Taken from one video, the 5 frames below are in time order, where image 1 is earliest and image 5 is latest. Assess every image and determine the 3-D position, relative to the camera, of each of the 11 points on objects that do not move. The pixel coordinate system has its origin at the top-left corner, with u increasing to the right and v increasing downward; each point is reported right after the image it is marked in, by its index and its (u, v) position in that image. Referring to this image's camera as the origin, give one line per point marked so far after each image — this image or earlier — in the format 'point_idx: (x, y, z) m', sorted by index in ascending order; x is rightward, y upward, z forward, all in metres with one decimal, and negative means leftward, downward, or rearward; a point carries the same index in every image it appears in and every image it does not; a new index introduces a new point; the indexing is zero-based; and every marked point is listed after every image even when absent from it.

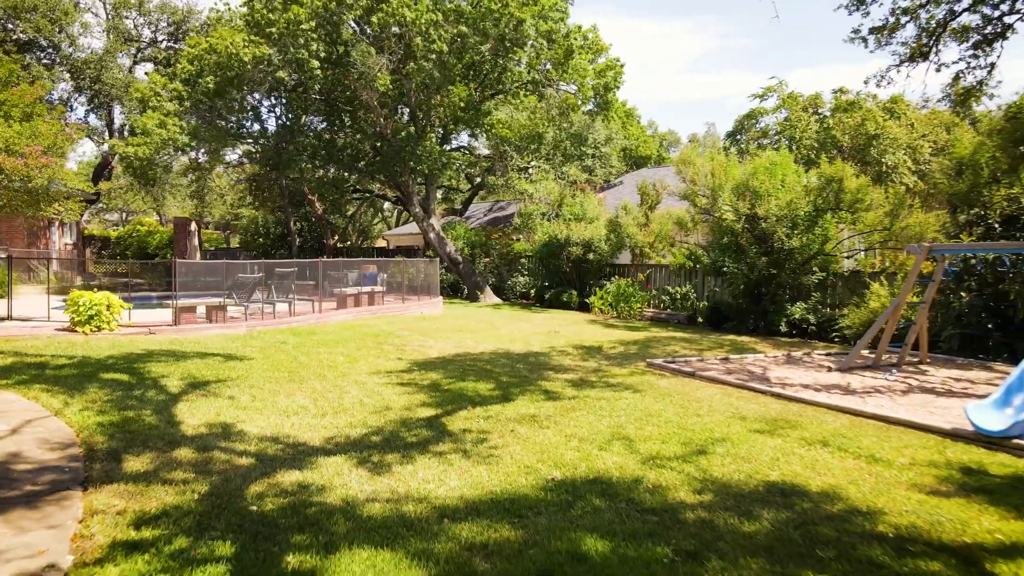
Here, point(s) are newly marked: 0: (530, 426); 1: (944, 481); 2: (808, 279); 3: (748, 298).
0: (+0.2, -1.1, +5.6) m
1: (+2.8, -1.2, +4.4) m
2: (+5.6, +0.2, +12.9) m
3: (+4.8, -0.2, +13.9) m
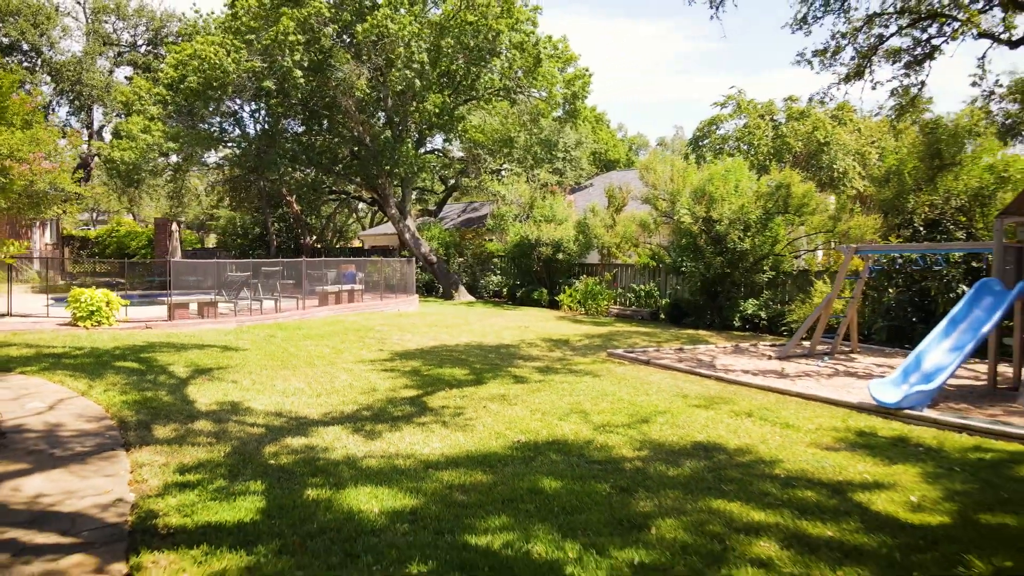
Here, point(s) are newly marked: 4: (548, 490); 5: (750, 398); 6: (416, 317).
0: (-0.1, -1.1, +6.4) m
1: (+2.6, -1.2, +5.3) m
2: (+5.1, +0.2, +14.0) m
3: (+4.2, -0.1, +14.9) m
4: (+0.2, -1.2, +4.0) m
5: (+2.4, -1.1, +6.9) m
6: (-2.1, -0.6, +14.8) m
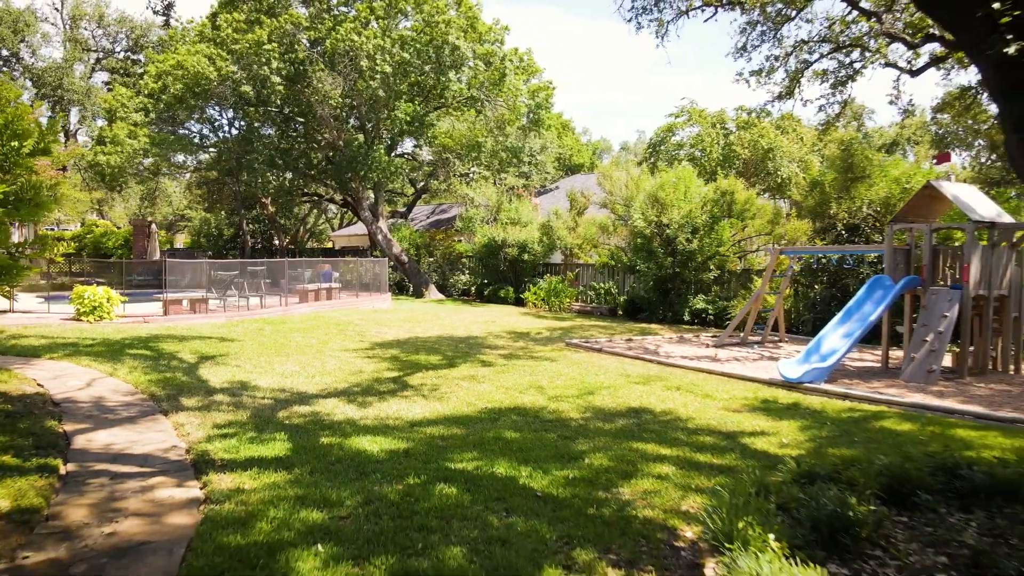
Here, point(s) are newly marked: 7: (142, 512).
0: (-0.5, -1.0, +7.6) m
1: (+2.3, -1.1, +6.6) m
2: (+4.4, +0.3, +15.3) m
3: (+3.4, -0.1, +16.3) m
4: (0.0, -1.1, +5.1) m
5: (+2.0, -1.1, +8.2) m
6: (-2.8, -0.6, +15.8) m
7: (-1.9, -1.1, +3.5) m
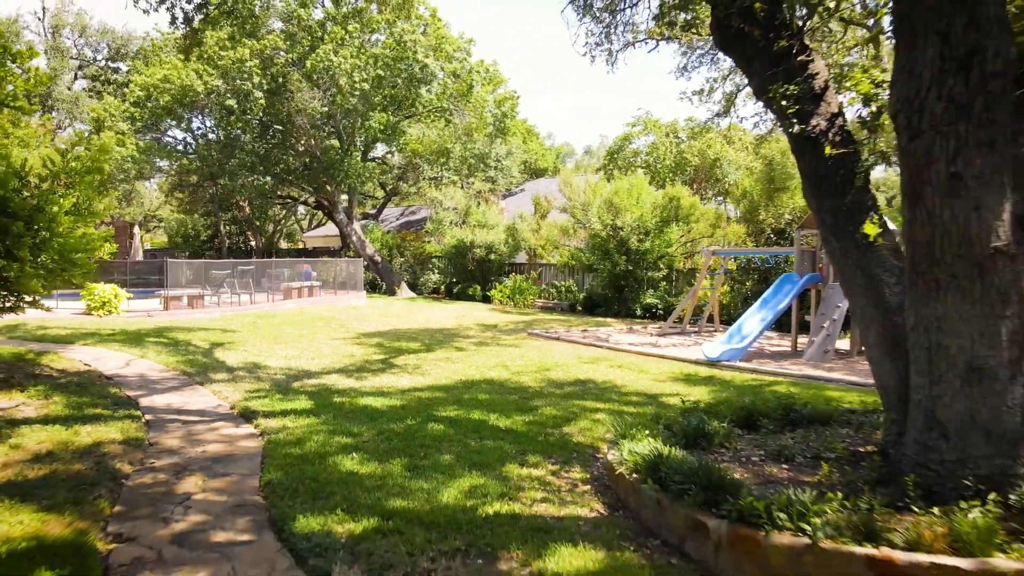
0: (-0.9, -1.0, +9.0) m
1: (+1.9, -1.1, +8.2) m
2: (+3.6, +0.3, +17.0) m
3: (+2.6, 0.0, +17.9) m
4: (-0.3, -1.1, +6.6) m
5: (+1.6, -1.0, +9.7) m
6: (-3.6, -0.5, +17.1) m
7: (-2.1, -1.1, +4.9) m
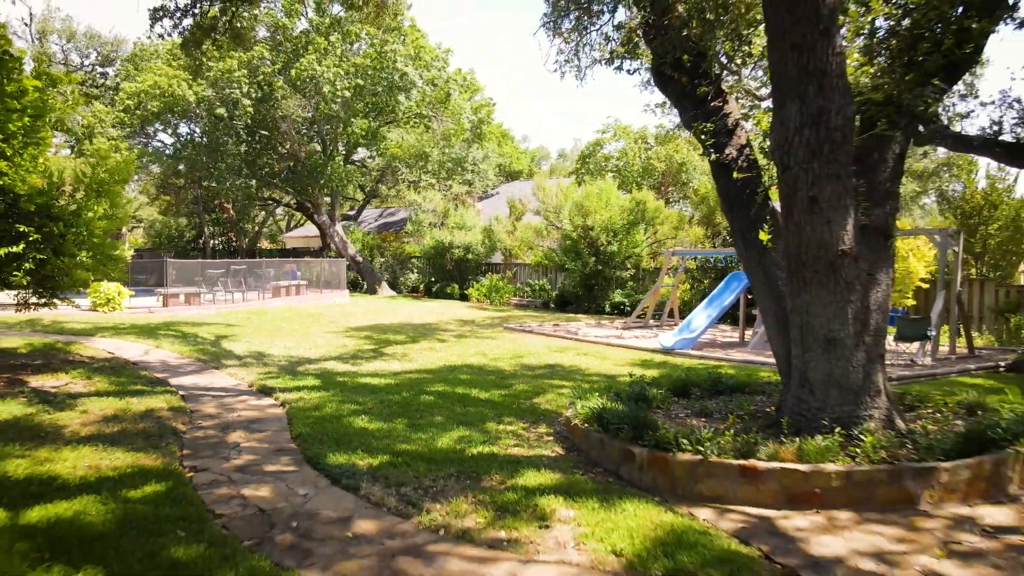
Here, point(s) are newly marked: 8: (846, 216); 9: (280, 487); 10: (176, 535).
0: (-1.2, -0.9, +10.1) m
1: (+1.6, -1.0, +9.3) m
2: (+2.9, +0.4, +18.2) m
3: (+2.0, 0.0, +19.1) m
4: (-0.6, -1.0, +7.7) m
5: (+1.2, -0.9, +10.9) m
6: (-4.3, -0.5, +18.1) m
7: (-2.3, -1.0, +5.9) m
8: (+2.1, +0.4, +4.2) m
9: (-1.3, -1.1, +3.9) m
10: (-1.5, -1.1, +3.1) m
